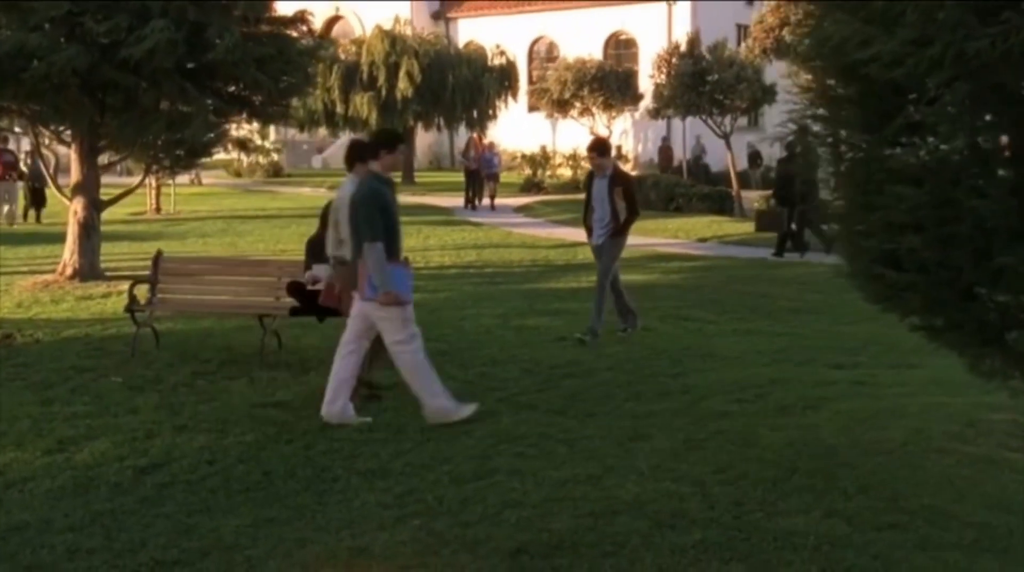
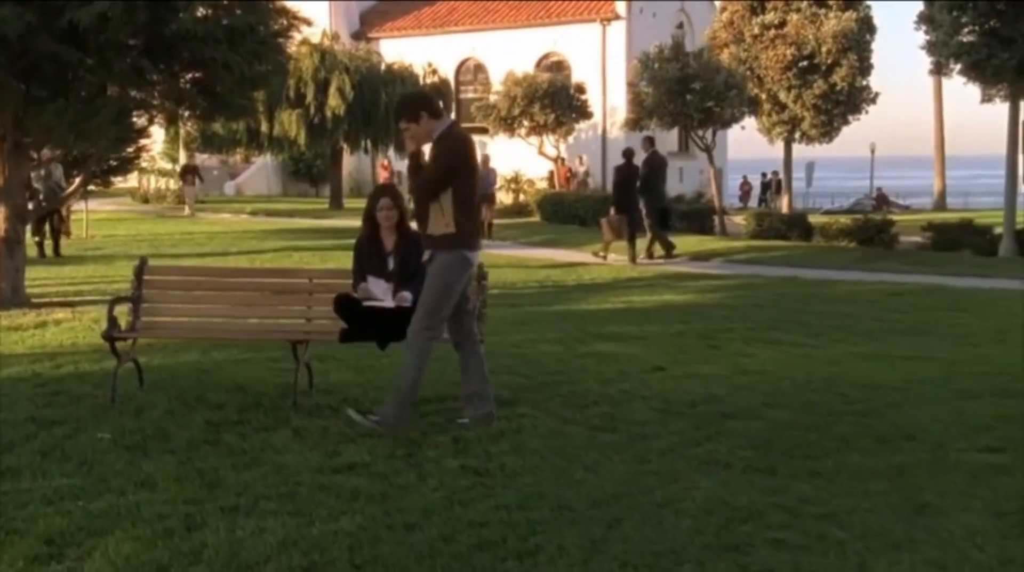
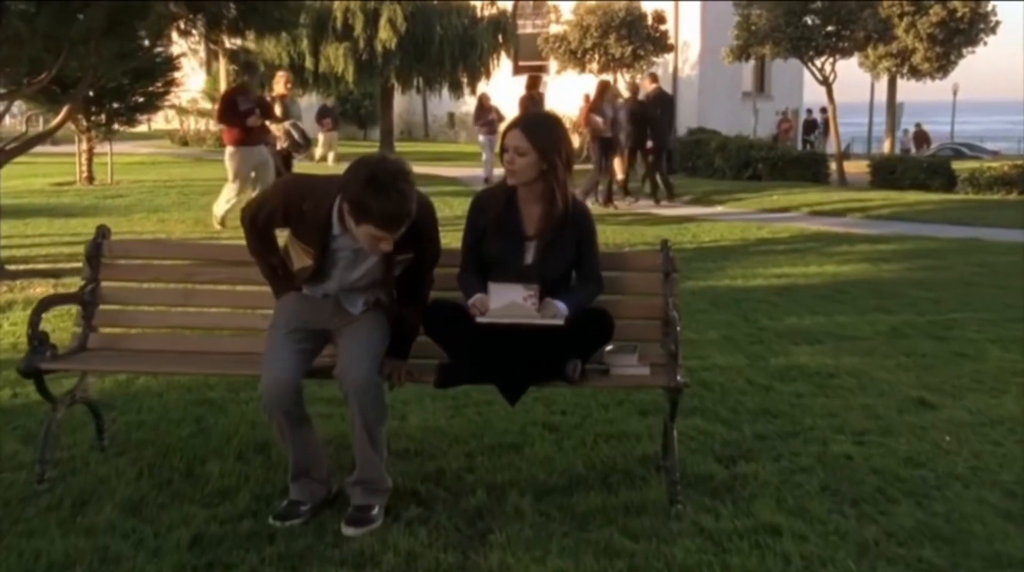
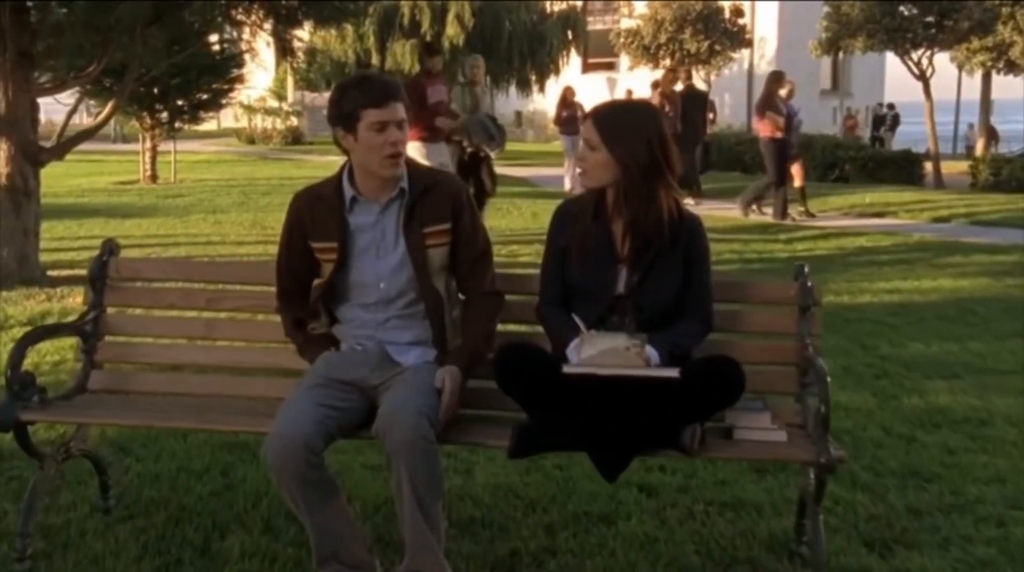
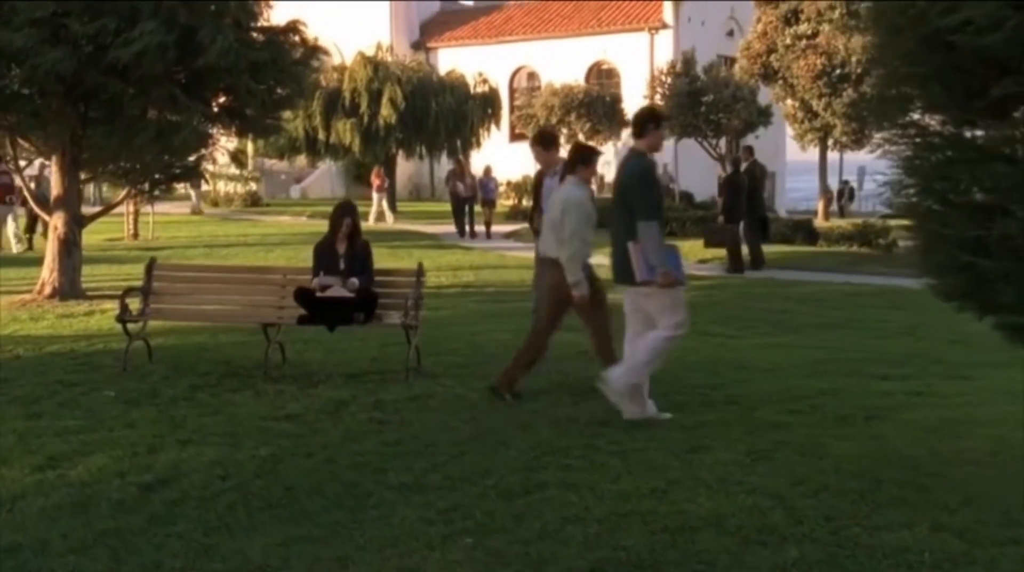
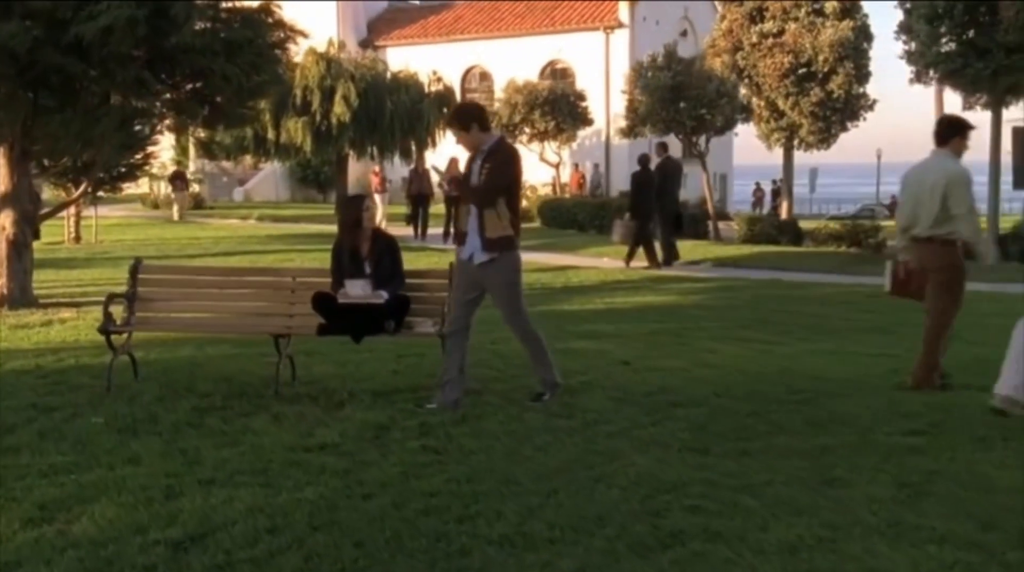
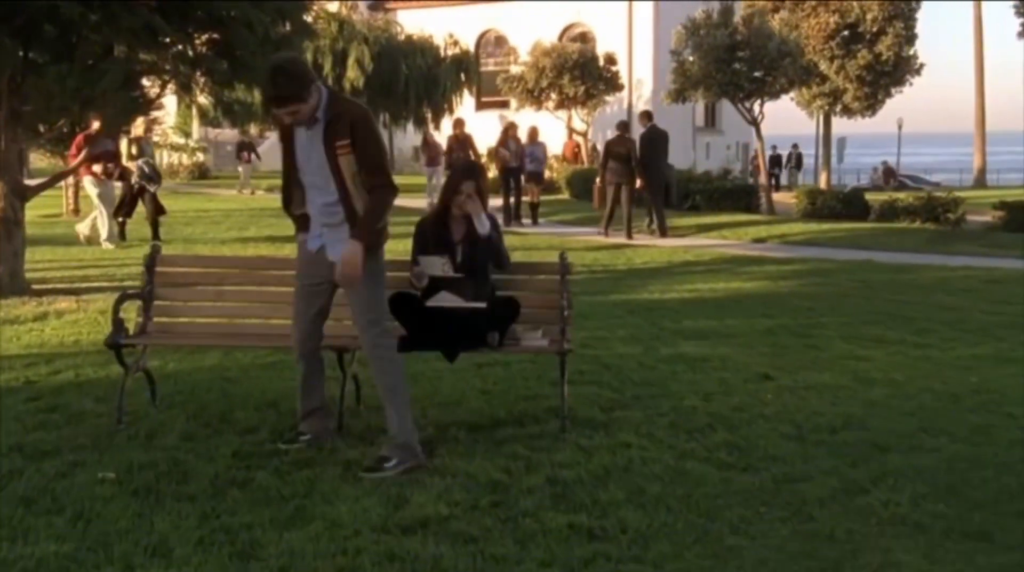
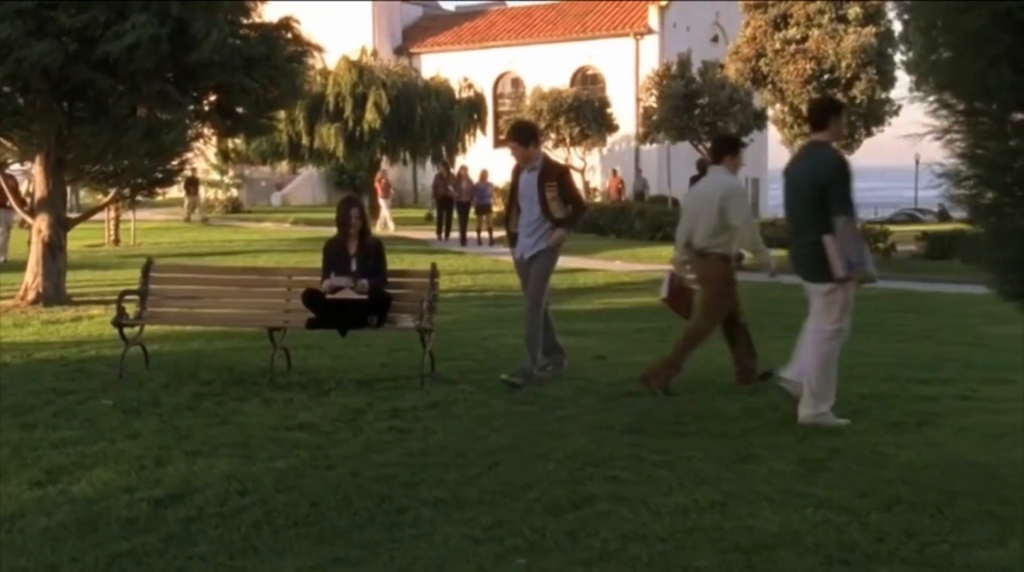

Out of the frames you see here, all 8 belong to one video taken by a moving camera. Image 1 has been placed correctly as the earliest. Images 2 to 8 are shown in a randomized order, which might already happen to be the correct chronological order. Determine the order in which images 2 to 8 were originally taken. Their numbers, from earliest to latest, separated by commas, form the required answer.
5, 8, 6, 2, 7, 3, 4
